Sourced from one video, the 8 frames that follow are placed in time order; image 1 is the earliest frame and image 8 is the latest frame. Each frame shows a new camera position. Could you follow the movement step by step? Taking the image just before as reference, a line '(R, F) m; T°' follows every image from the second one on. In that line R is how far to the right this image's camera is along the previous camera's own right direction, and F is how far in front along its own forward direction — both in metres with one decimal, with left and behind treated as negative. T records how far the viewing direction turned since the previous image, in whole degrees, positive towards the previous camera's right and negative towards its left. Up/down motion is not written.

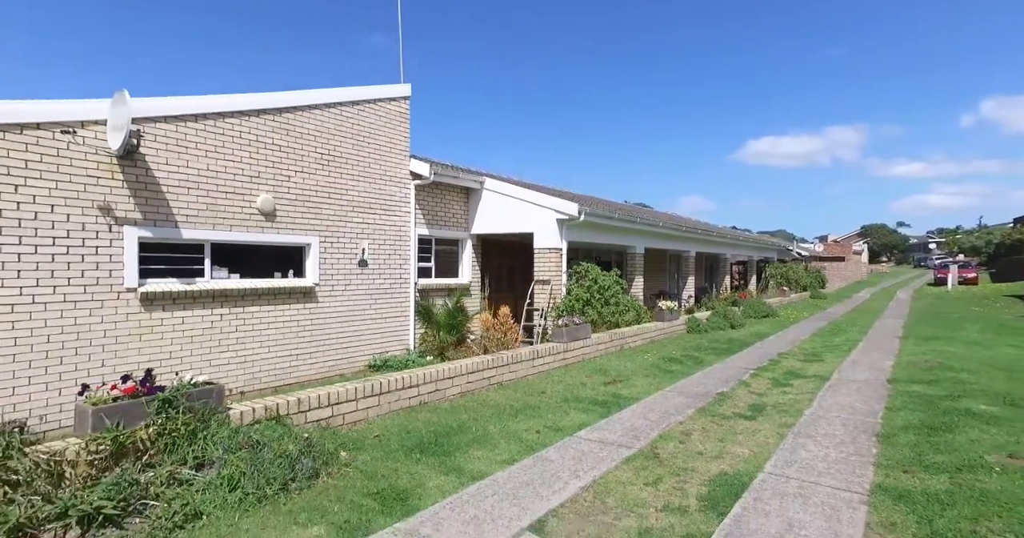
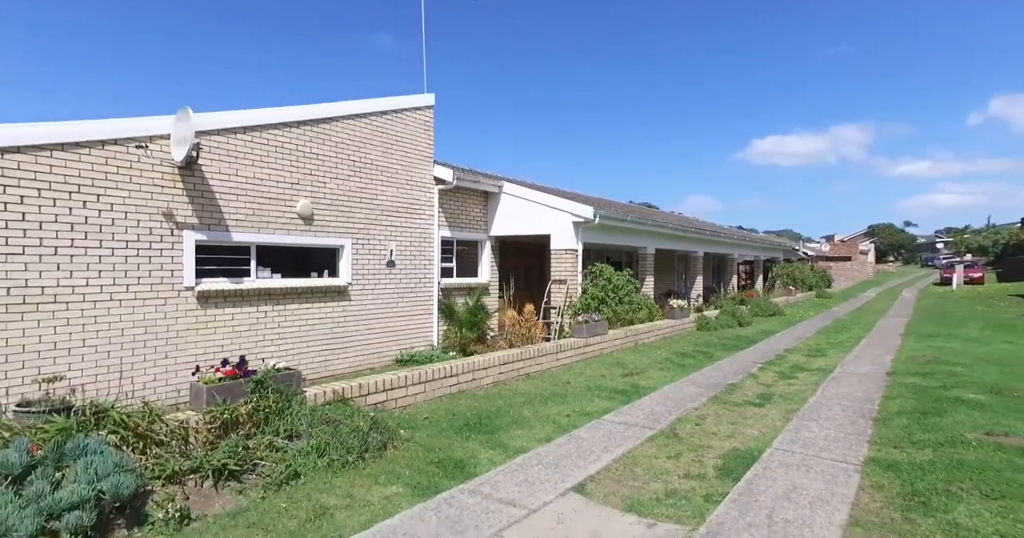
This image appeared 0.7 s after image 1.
(-0.3, -0.6) m; -1°
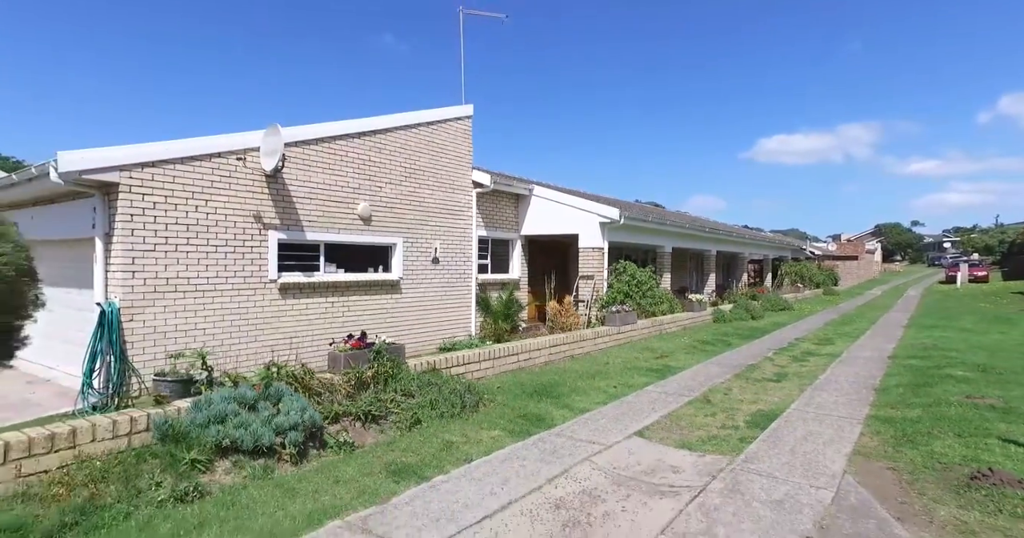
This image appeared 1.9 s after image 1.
(-0.7, -1.1) m; -1°
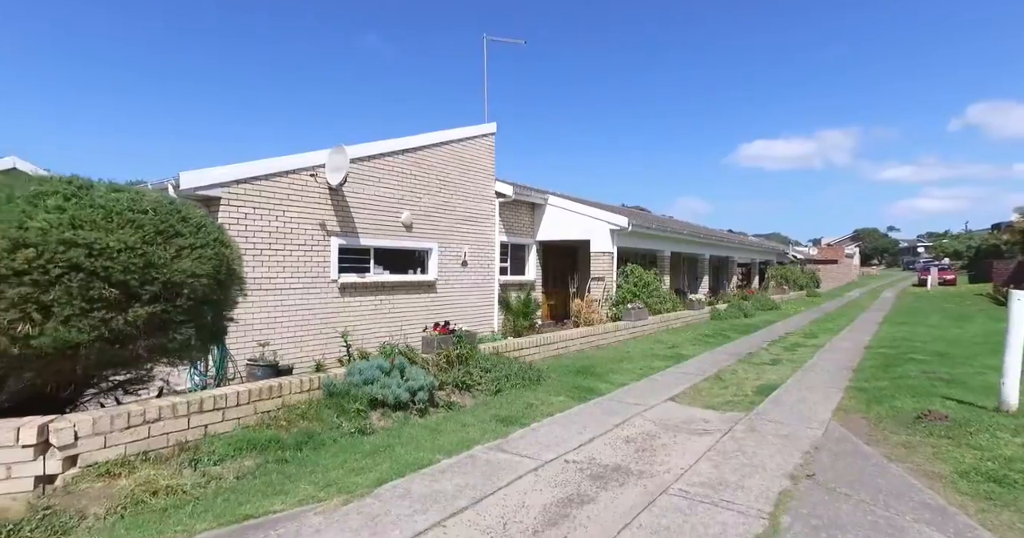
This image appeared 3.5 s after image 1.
(-0.9, -1.4) m; +2°
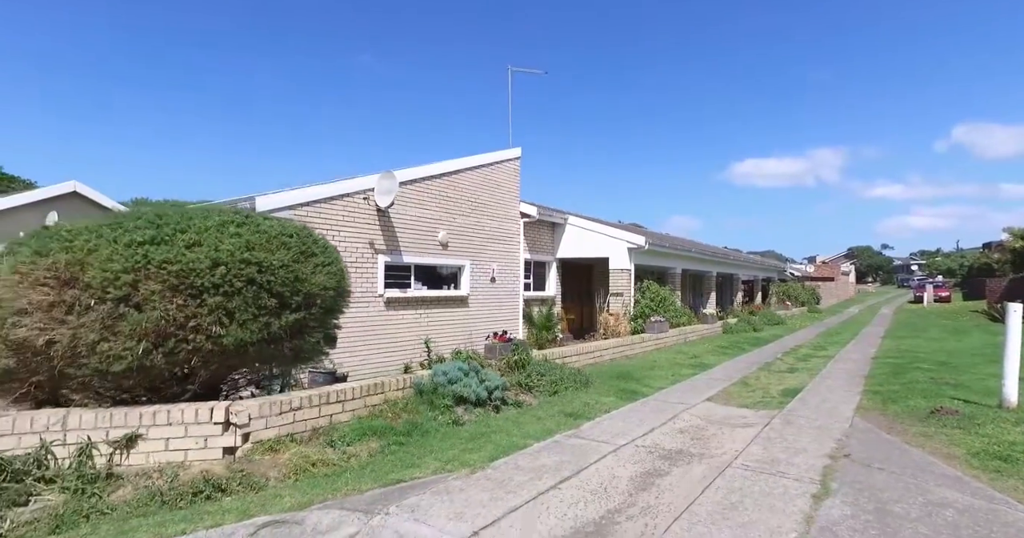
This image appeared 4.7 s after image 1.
(-0.8, -0.8) m; 0°
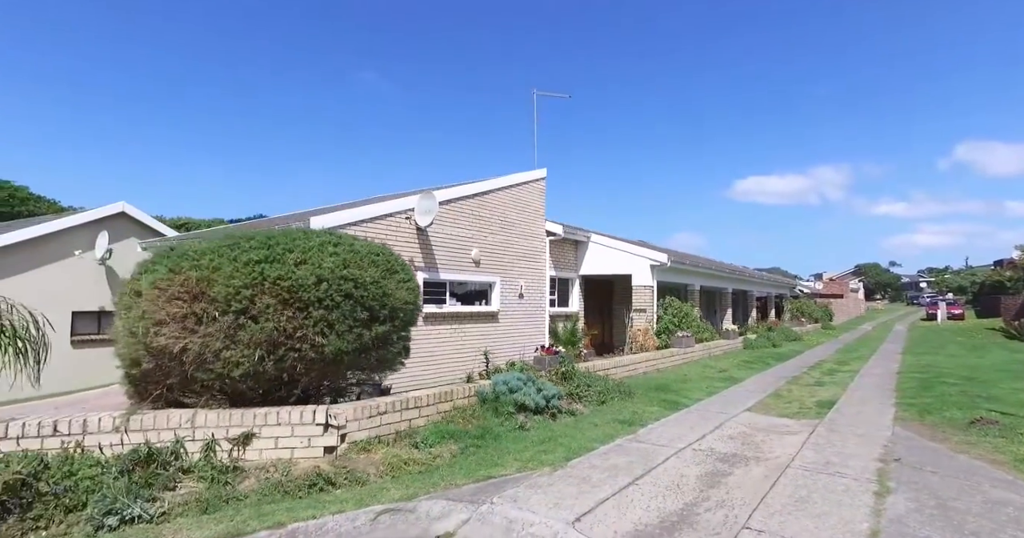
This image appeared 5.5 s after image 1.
(-0.6, -0.5) m; -1°
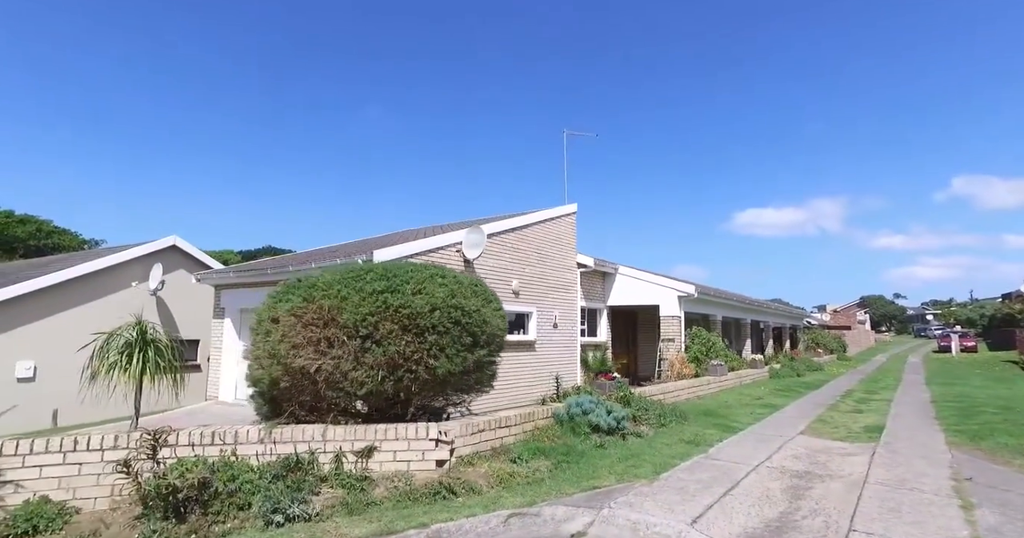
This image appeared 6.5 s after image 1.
(-0.9, -0.5) m; 0°
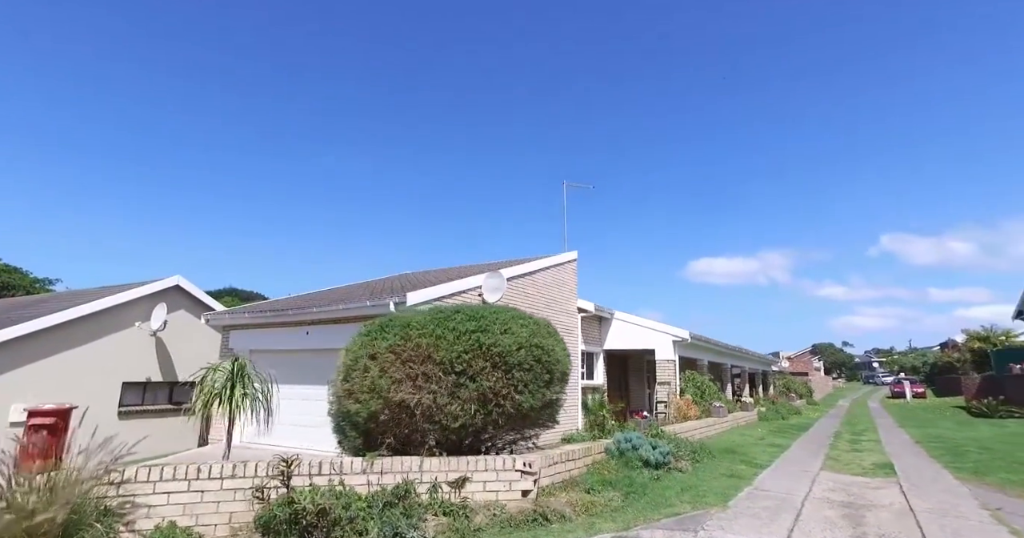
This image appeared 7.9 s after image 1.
(-1.3, -0.4) m; +4°
